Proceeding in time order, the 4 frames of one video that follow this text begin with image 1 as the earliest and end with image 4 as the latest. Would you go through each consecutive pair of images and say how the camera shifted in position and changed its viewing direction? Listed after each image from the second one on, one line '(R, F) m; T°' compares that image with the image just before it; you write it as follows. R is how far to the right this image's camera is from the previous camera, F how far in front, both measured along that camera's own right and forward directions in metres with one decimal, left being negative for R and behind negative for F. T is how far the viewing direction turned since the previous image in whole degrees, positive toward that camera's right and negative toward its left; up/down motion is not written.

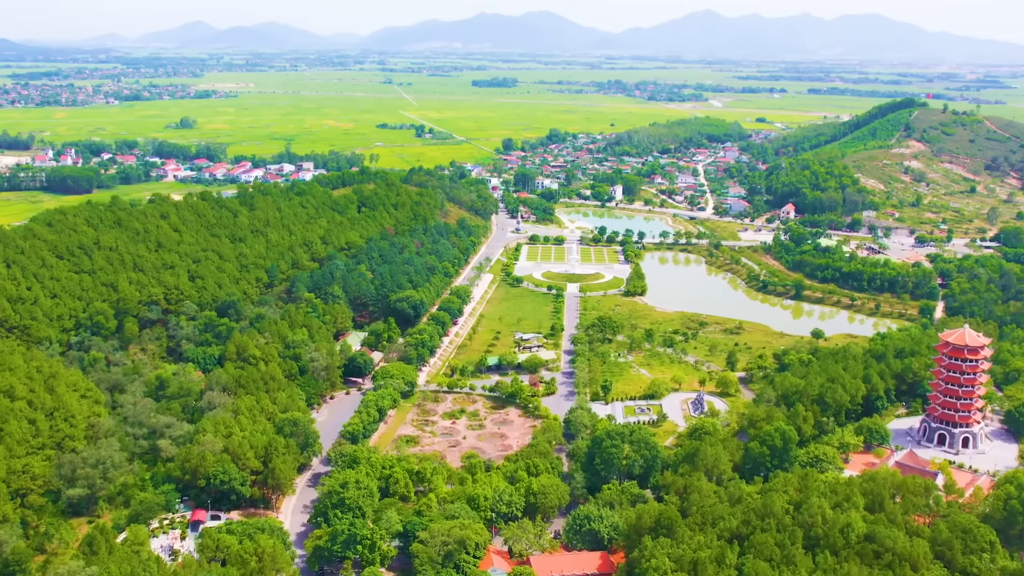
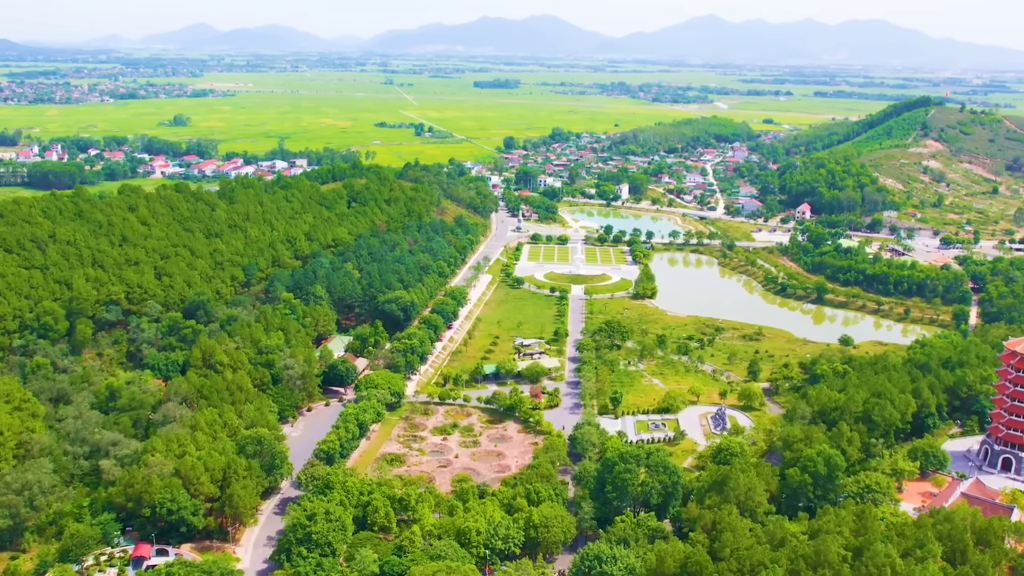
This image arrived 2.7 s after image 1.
(+0.1, +4.2) m; 0°
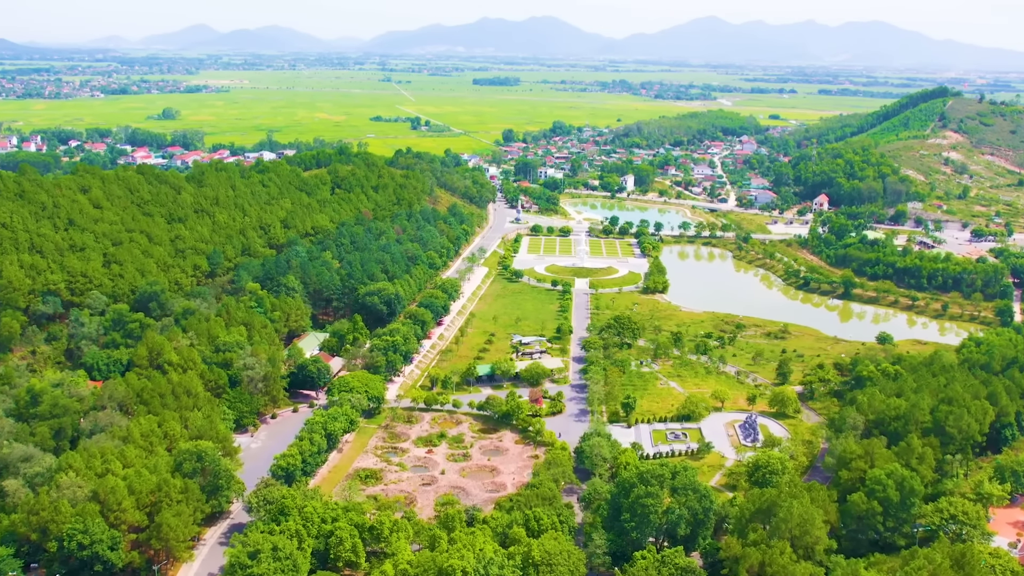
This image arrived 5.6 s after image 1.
(+0.1, +4.8) m; 0°
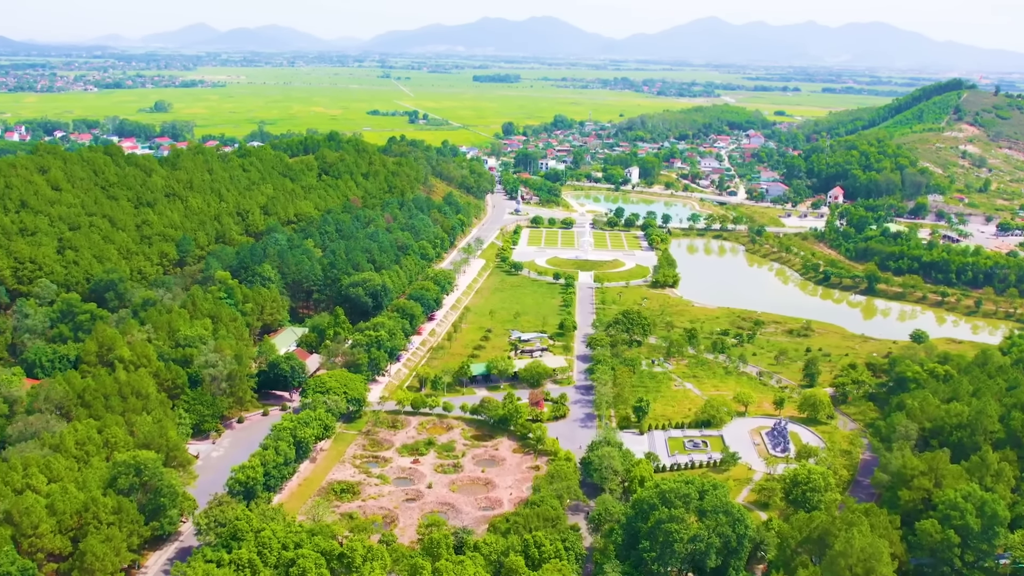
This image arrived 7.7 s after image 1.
(+0.1, +3.5) m; 0°
